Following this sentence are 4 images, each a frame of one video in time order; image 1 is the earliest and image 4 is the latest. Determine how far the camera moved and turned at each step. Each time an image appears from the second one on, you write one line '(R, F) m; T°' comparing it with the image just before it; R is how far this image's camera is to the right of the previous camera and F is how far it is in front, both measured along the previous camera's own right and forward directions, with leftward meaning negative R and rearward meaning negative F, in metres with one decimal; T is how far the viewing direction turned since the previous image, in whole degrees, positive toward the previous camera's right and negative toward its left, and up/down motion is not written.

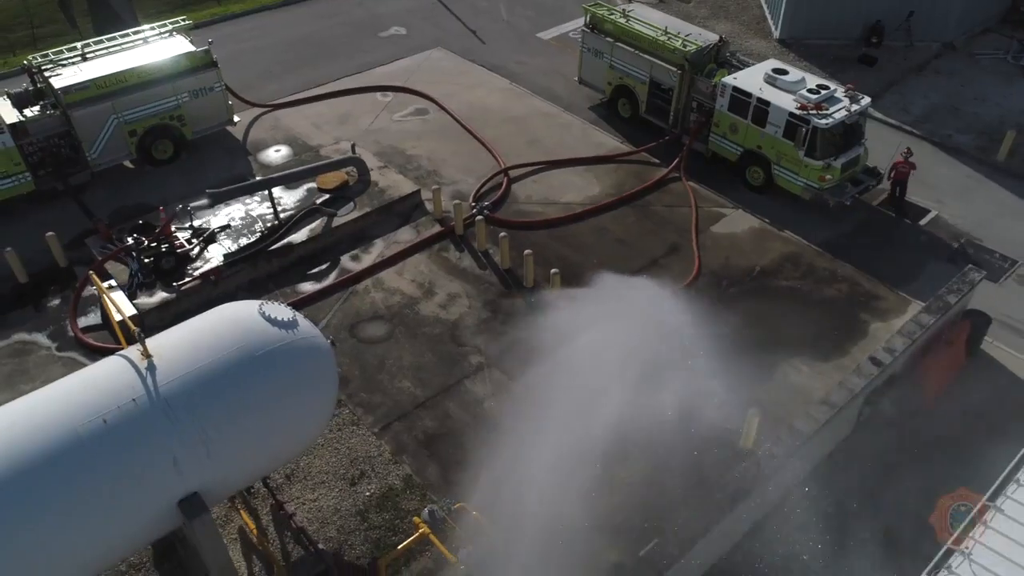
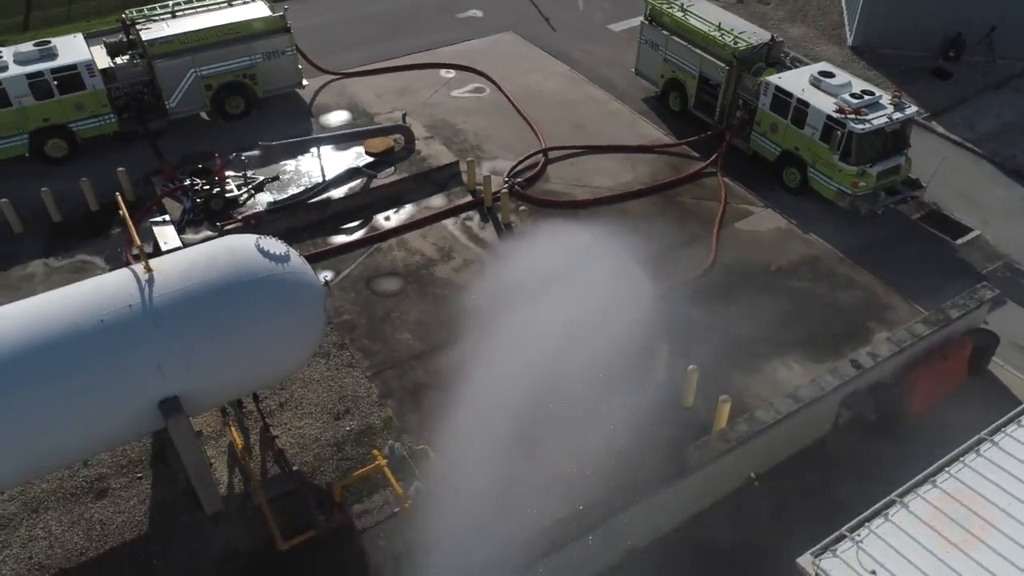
(+1.6, -0.4) m; -7°
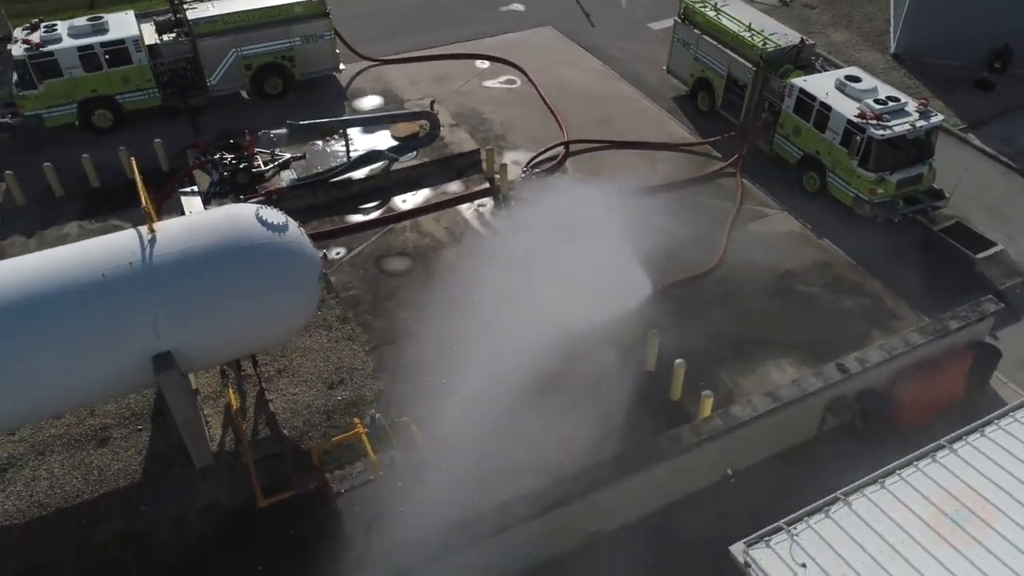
(+1.0, -0.2) m; -4°
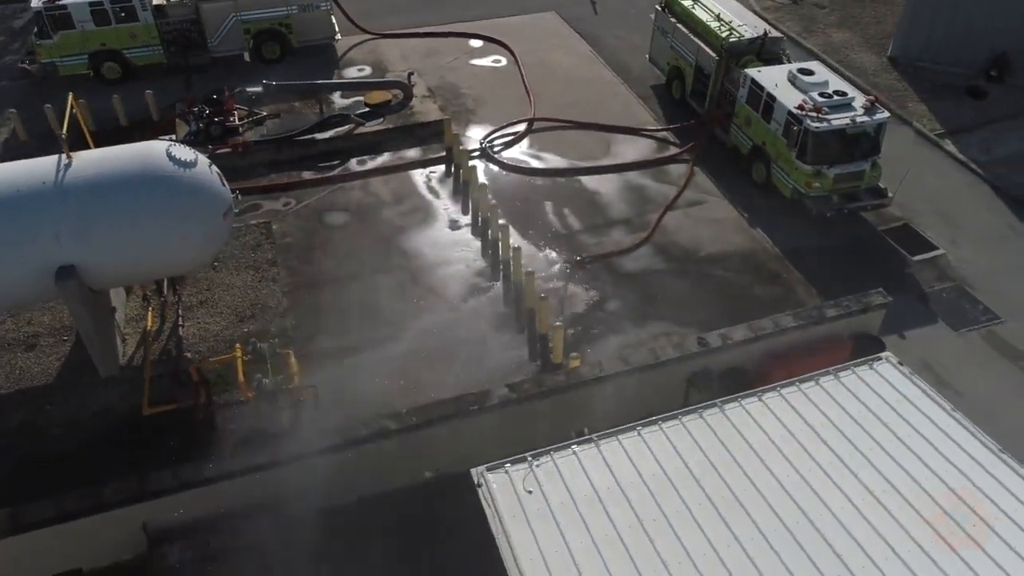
(+2.9, -0.3) m; -6°
